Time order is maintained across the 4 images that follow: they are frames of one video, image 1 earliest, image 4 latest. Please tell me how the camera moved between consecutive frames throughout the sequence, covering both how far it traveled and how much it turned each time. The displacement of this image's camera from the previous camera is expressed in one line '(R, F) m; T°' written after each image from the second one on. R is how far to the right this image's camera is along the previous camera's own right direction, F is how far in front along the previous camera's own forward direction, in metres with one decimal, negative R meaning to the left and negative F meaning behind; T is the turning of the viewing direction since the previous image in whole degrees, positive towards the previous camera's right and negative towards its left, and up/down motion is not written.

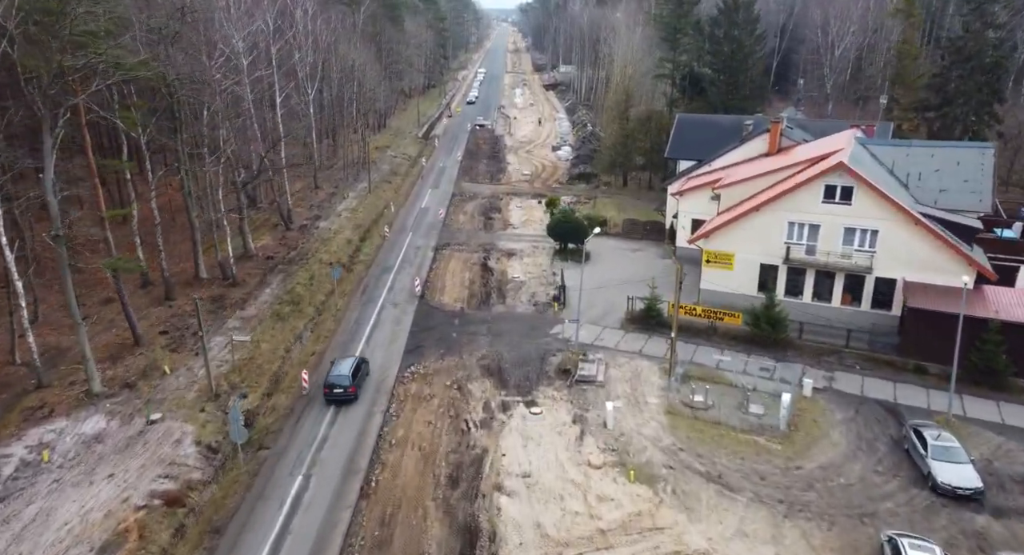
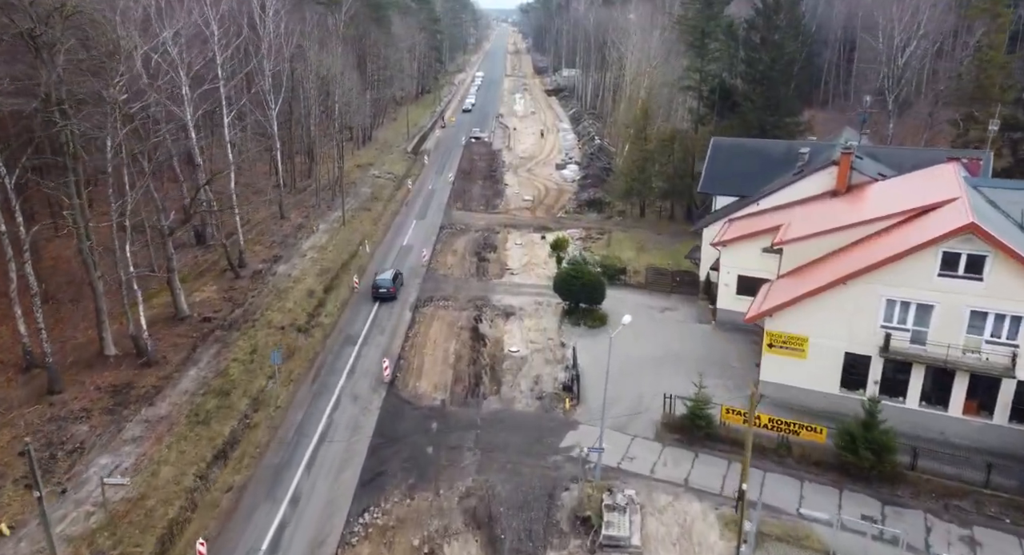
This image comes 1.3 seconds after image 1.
(+0.1, +9.0) m; 0°
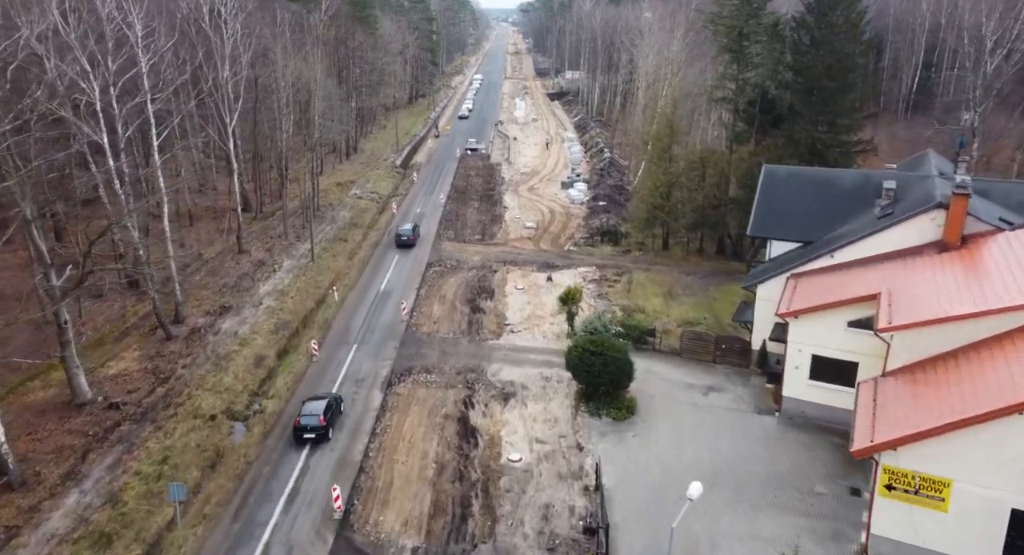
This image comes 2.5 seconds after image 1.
(0.0, +8.3) m; 0°
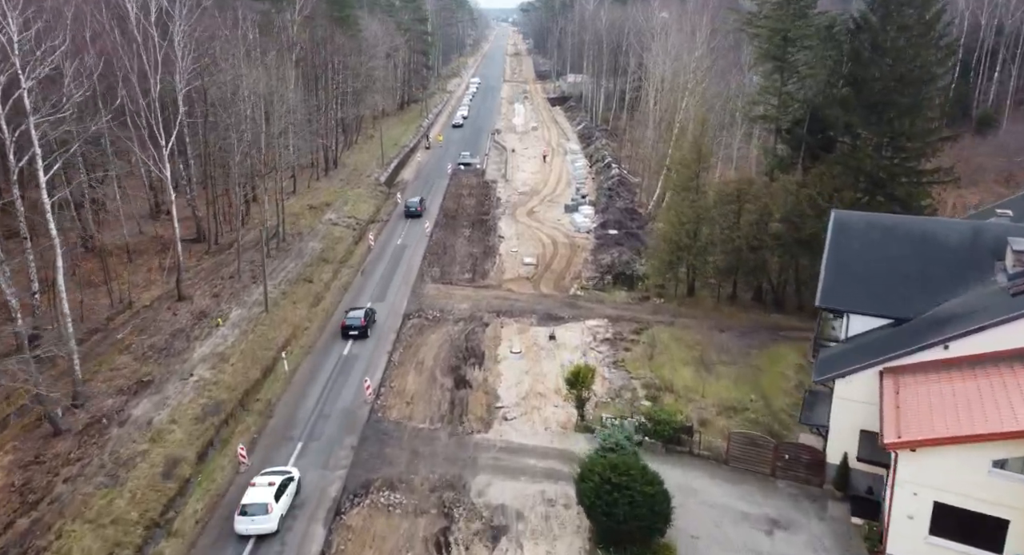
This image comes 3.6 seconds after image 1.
(+0.2, +7.6) m; 0°
